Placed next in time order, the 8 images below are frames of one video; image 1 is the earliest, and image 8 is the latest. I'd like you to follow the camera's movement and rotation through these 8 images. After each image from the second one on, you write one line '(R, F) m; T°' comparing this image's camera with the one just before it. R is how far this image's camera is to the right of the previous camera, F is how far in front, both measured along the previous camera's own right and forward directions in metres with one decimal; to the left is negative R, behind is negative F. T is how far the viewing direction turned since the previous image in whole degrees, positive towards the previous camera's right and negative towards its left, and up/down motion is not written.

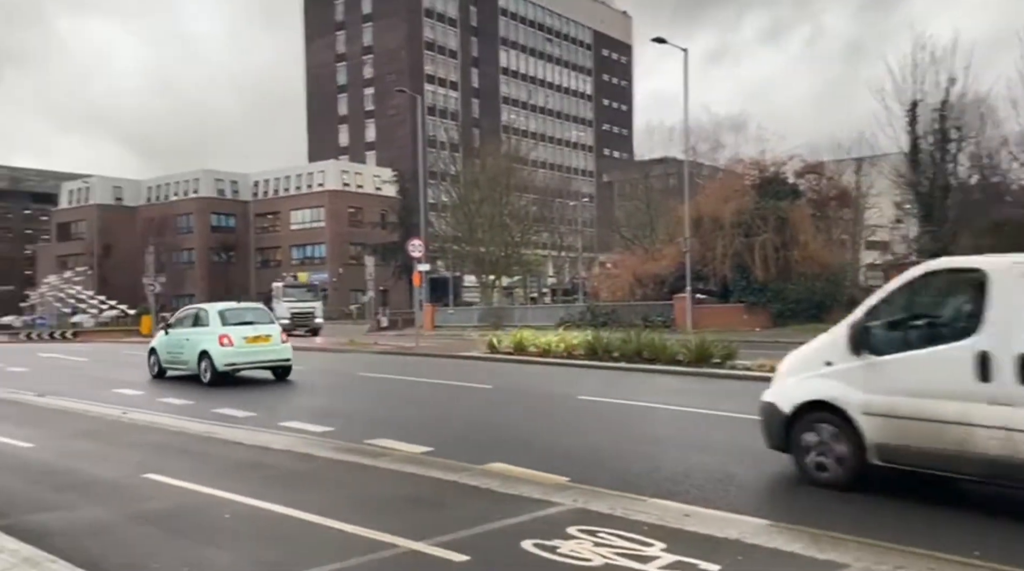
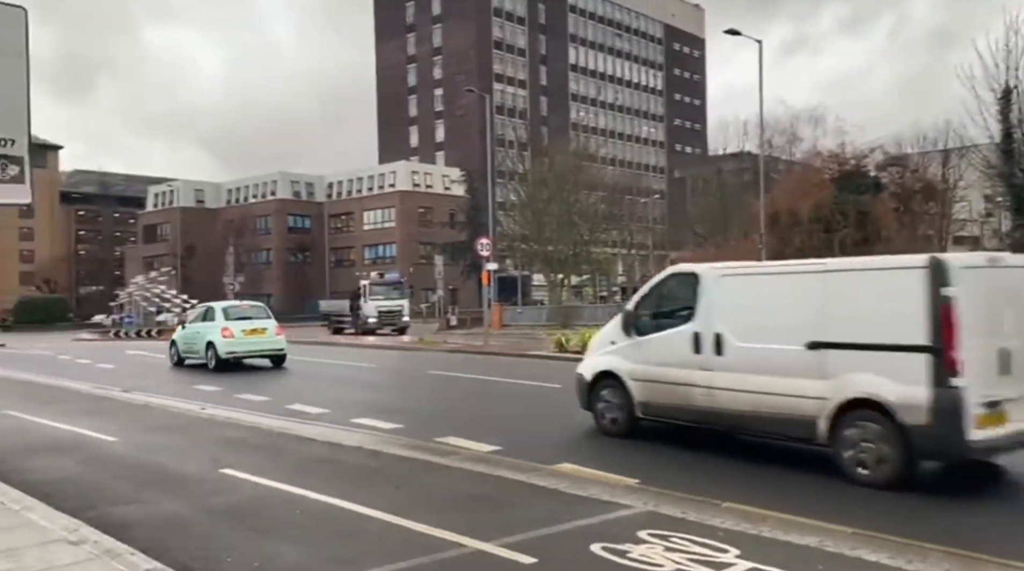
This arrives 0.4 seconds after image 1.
(0.0, +0.1) m; -5°
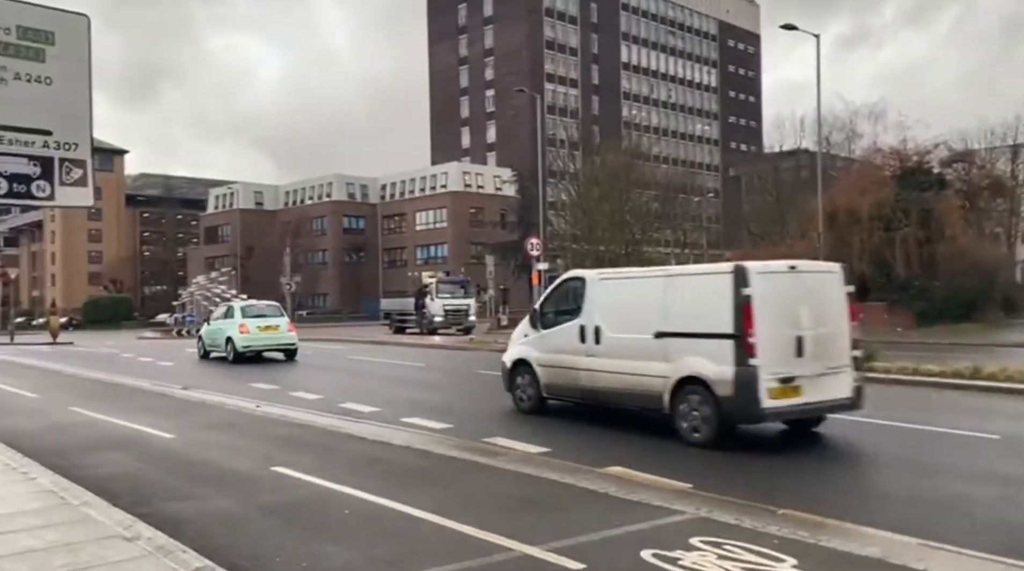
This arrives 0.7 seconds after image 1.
(0.0, +0.1) m; -3°
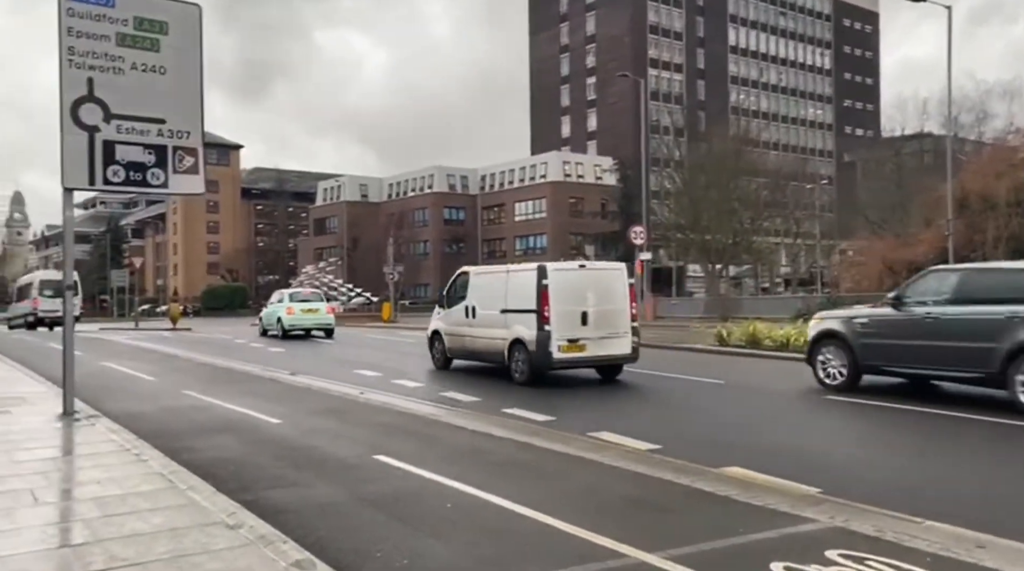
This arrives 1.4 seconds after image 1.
(-0.1, +0.4) m; -7°
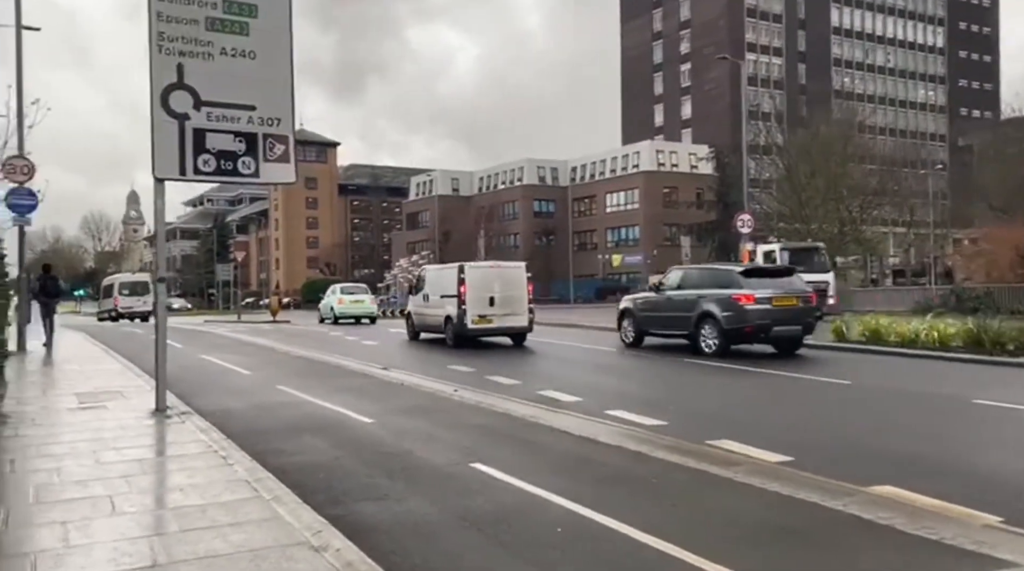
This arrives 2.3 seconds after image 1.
(-0.2, +0.8) m; -6°
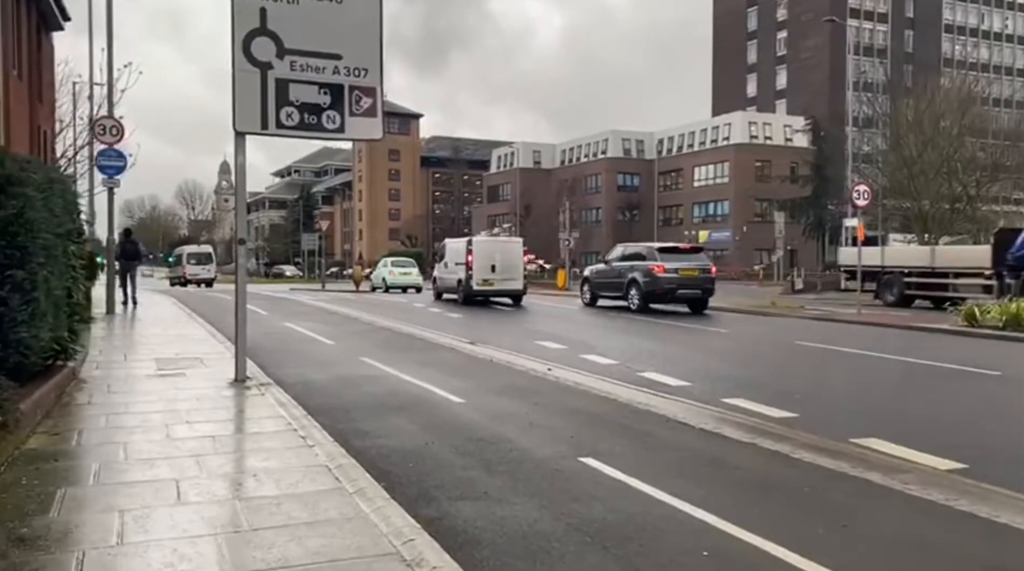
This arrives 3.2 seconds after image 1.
(-0.3, +1.0) m; -5°
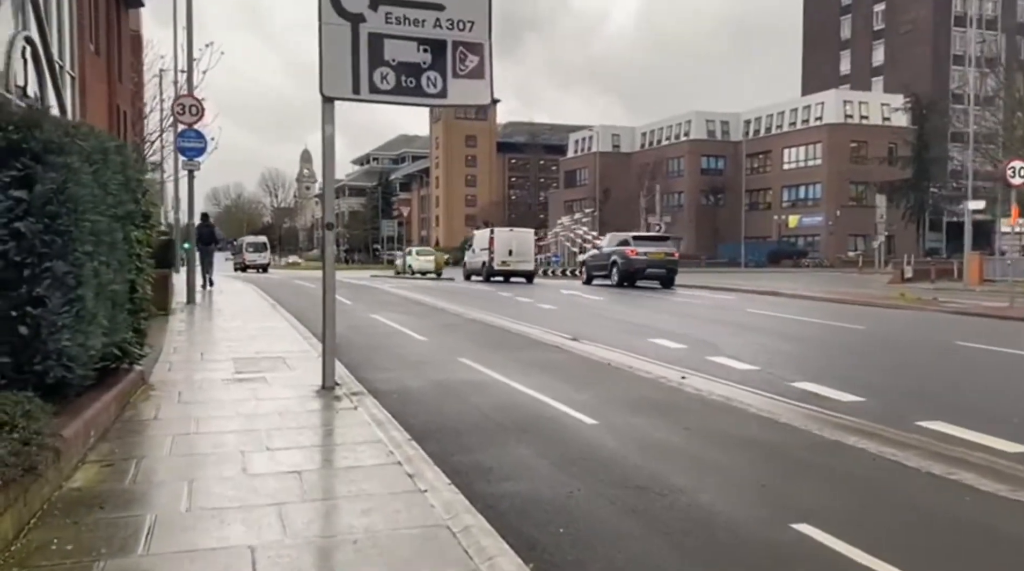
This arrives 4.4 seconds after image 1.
(-0.6, +1.7) m; -5°
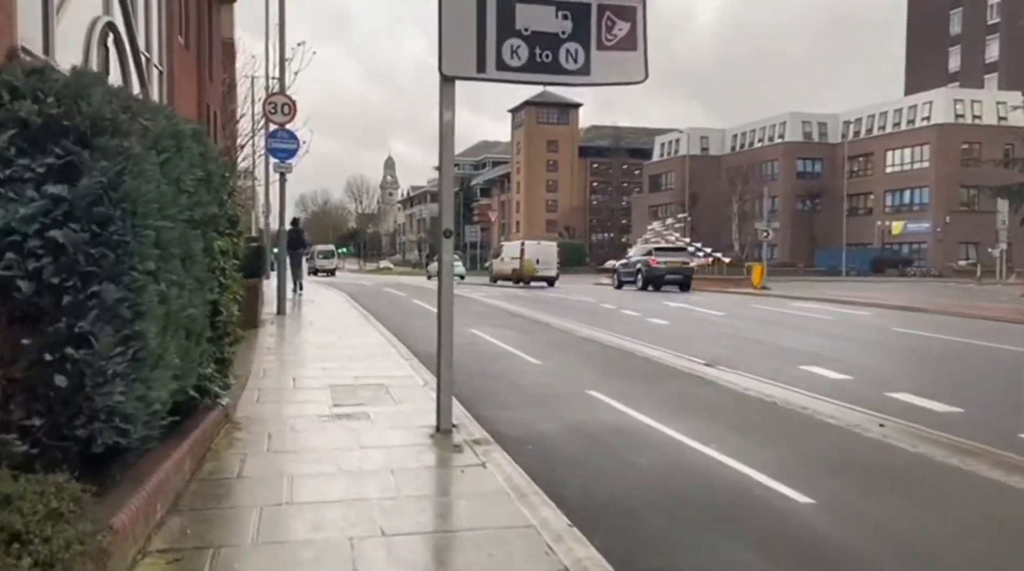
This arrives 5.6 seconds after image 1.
(-0.7, +1.7) m; -5°
